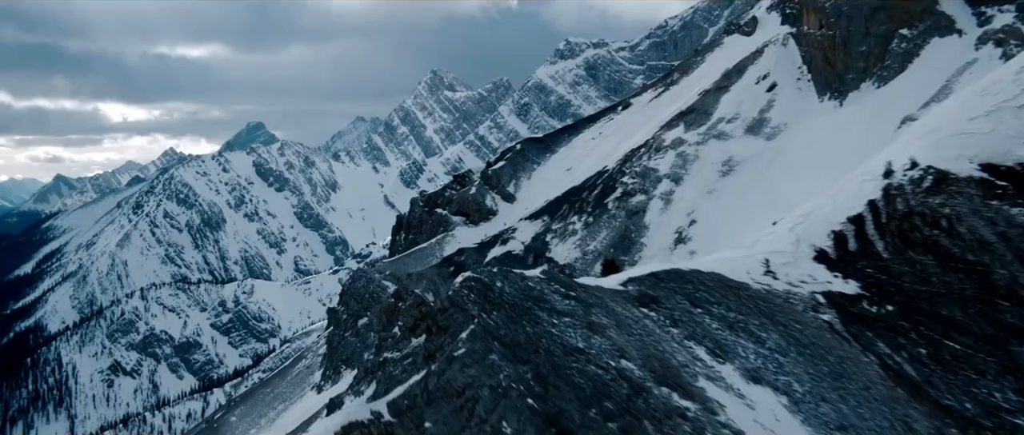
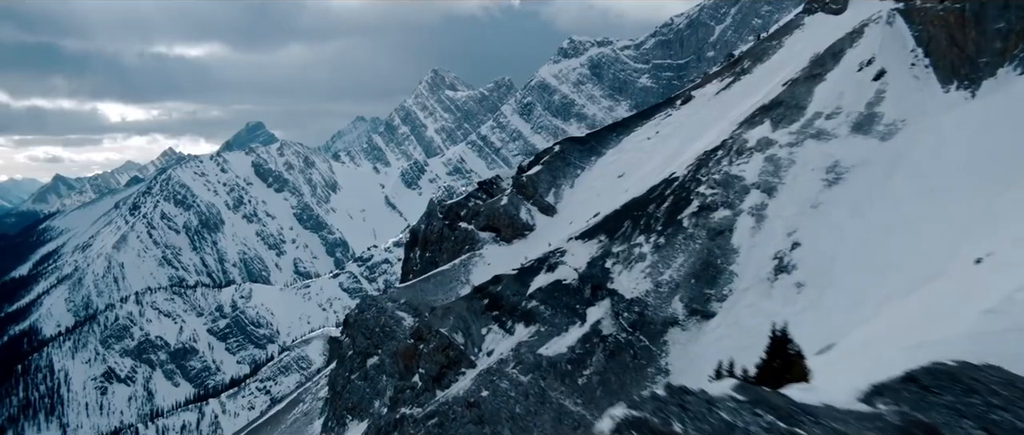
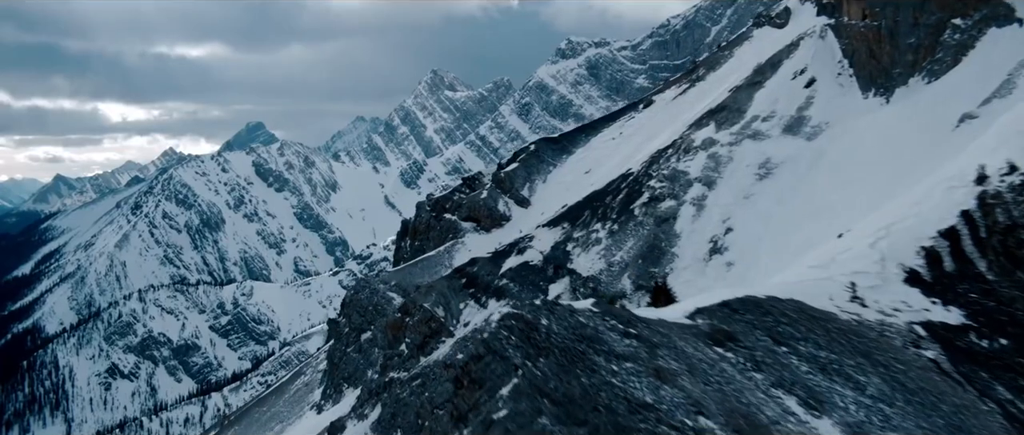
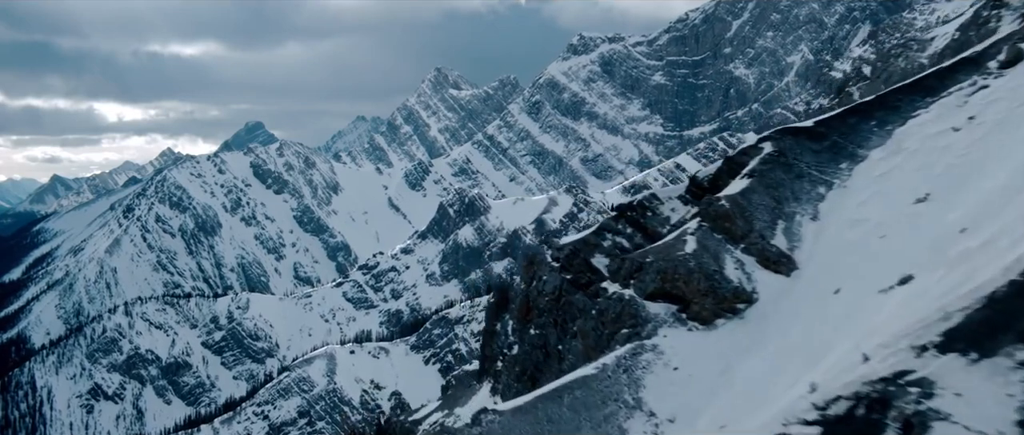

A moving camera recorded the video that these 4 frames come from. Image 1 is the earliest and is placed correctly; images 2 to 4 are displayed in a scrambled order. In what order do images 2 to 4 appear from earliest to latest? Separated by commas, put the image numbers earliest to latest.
3, 2, 4
